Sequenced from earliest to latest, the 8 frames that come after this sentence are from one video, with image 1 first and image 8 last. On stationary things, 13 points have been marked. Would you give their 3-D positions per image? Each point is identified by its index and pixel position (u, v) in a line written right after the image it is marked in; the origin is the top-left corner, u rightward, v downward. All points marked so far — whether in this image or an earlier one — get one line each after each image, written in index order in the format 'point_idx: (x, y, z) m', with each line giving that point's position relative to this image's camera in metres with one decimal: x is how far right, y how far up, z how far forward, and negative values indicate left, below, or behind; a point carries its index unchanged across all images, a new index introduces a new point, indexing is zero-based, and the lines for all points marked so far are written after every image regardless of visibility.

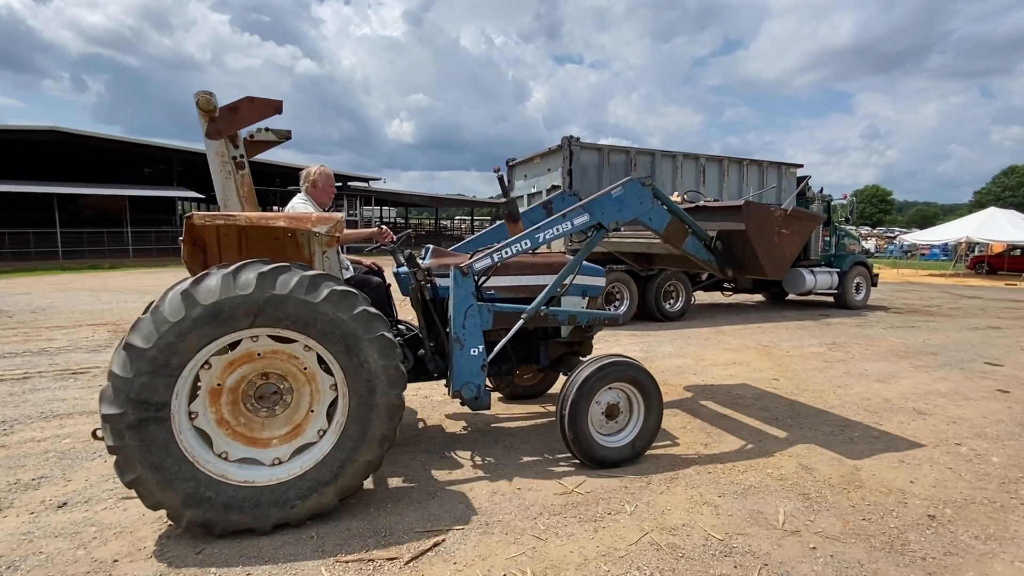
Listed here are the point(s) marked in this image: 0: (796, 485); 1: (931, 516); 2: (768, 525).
0: (+2.4, -1.7, +4.3) m
1: (+3.3, -1.8, +3.9) m
2: (+2.0, -1.8, +3.9) m
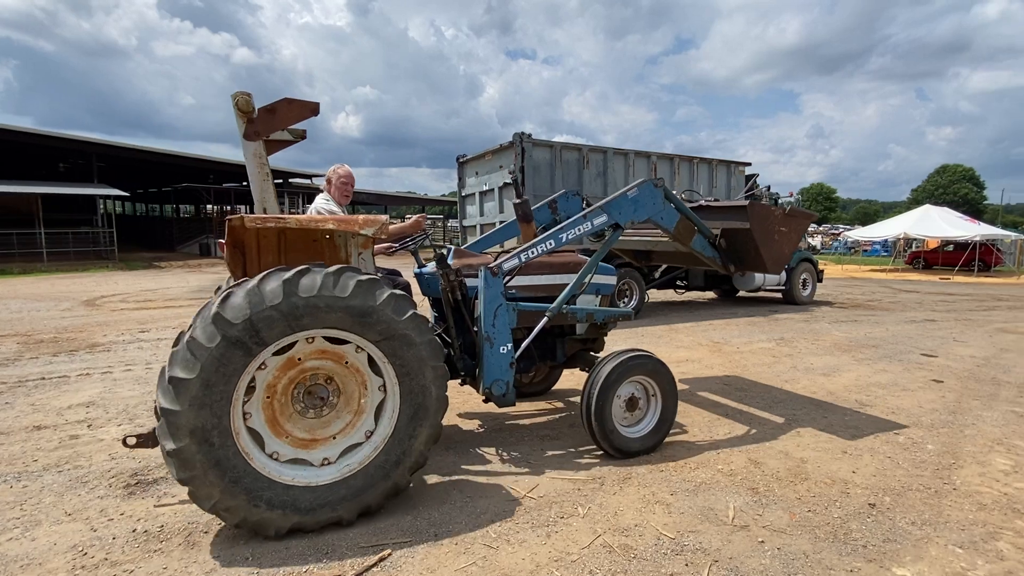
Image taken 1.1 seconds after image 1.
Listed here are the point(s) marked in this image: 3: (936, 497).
0: (+2.0, -1.7, +4.4) m
1: (+2.9, -1.7, +4.0) m
2: (+1.6, -1.8, +3.9) m
3: (+3.5, -1.7, +4.1) m
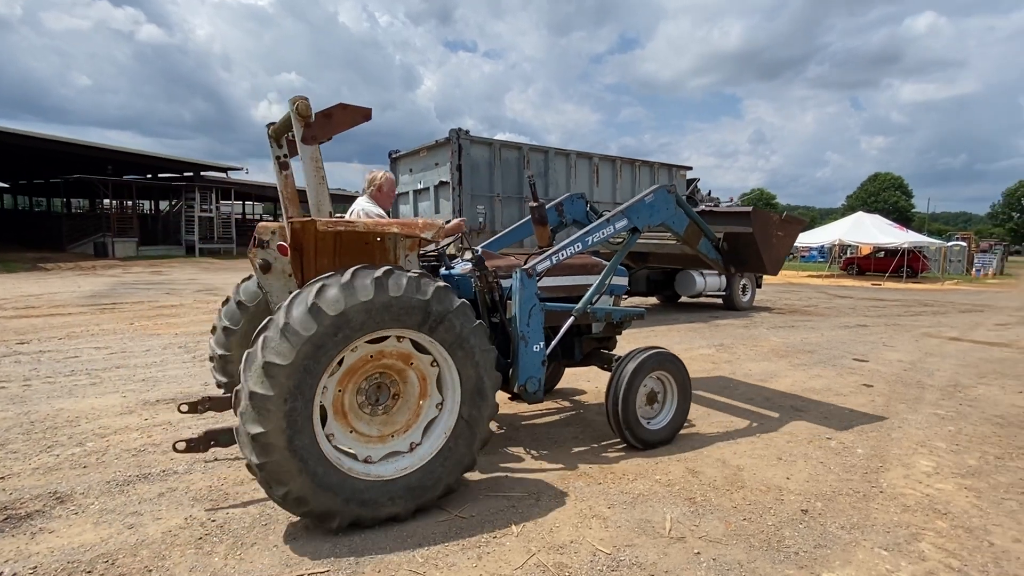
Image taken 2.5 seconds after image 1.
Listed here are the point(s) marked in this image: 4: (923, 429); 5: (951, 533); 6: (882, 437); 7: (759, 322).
0: (+1.5, -1.8, +4.4) m
1: (+2.4, -1.8, +4.1) m
2: (+1.1, -1.9, +3.8) m
3: (+2.9, -1.8, +4.1) m
4: (+4.1, -1.5, +5.1) m
5: (+3.3, -1.8, +3.8) m
6: (+3.7, -1.5, +5.0) m
7: (+5.1, -0.7, +10.2) m
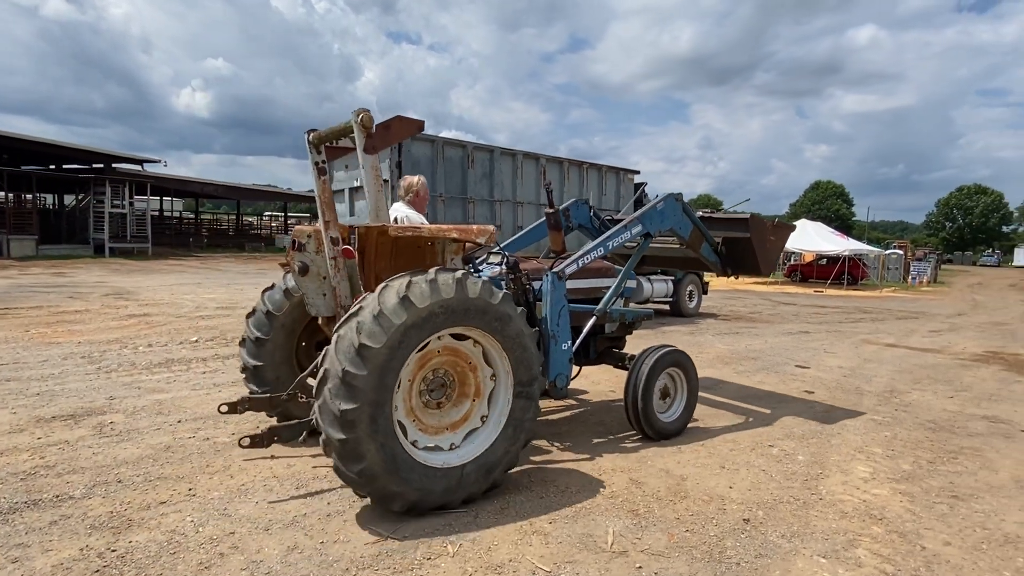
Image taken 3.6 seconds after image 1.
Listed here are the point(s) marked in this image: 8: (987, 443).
0: (+1.0, -1.8, +4.3) m
1: (+1.9, -1.9, +4.0) m
2: (+0.6, -1.9, +3.7) m
3: (+2.4, -1.8, +4.2) m
4: (+3.6, -1.5, +5.1) m
5: (+2.8, -1.9, +3.8) m
6: (+3.1, -1.6, +5.1) m
7: (+4.1, -0.8, +10.4) m
8: (+4.6, -1.6, +4.9) m
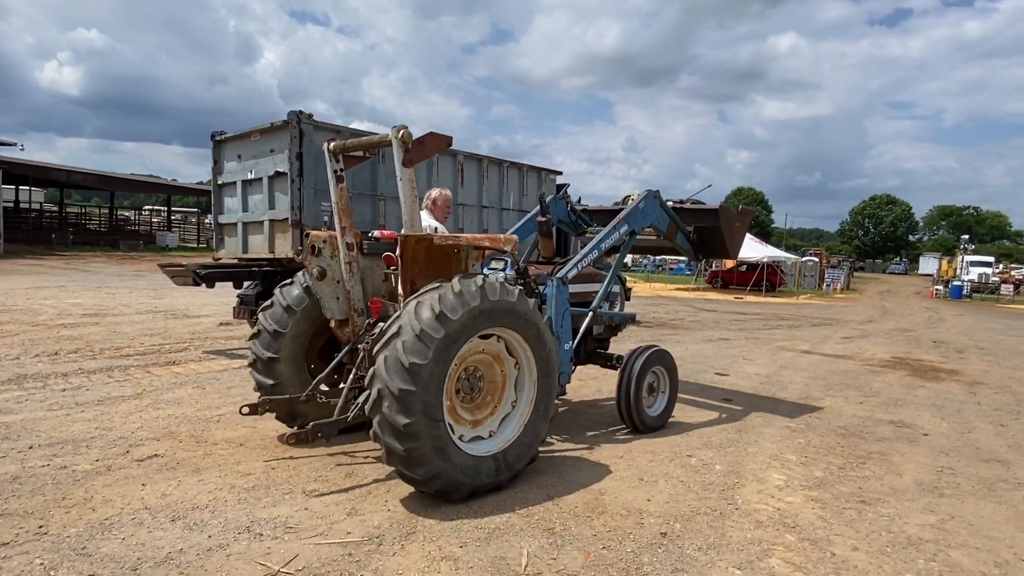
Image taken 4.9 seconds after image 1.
0: (+0.2, -1.9, +4.0) m
1: (+1.2, -1.9, +3.9) m
2: (-0.1, -2.0, +3.4) m
3: (+1.7, -1.9, +4.1) m
4: (+2.8, -1.6, +5.2) m
5: (+2.1, -2.0, +3.8) m
6: (+2.3, -1.6, +5.0) m
7: (+2.8, -0.8, +10.4) m
8: (+3.8, -1.6, +5.0) m
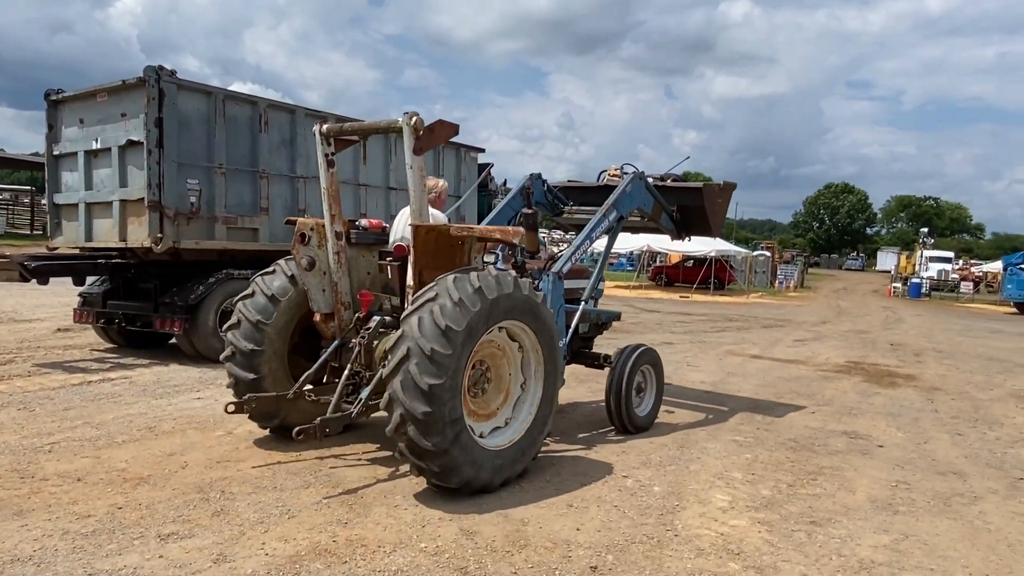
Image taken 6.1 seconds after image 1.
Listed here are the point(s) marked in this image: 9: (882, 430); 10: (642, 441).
0: (-0.4, -1.9, +3.4) m
1: (+0.5, -1.9, +3.4) m
2: (-0.7, -2.0, +2.8) m
3: (+1.0, -1.9, +3.6) m
4: (+2.0, -1.6, +4.7) m
5: (+1.5, -2.0, +3.3) m
6: (+1.6, -1.6, +4.6) m
7: (+1.7, -0.7, +9.9) m
8: (+3.1, -1.6, +4.7) m
9: (+3.9, -1.6, +5.3) m
10: (+1.5, -1.5, +5.2) m
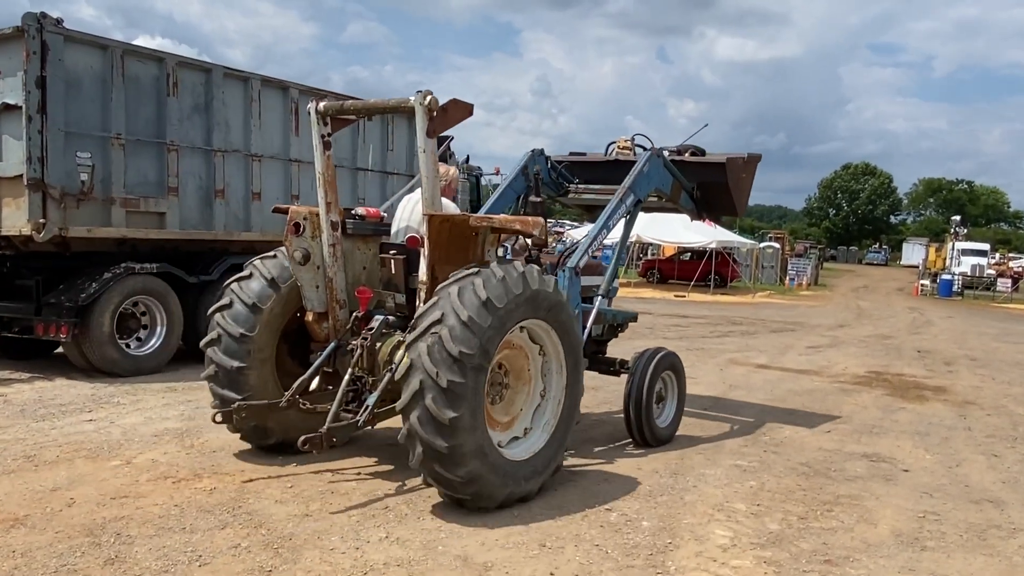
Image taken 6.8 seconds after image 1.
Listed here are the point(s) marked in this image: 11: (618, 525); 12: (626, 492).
0: (-0.7, -1.8, +2.8) m
1: (+0.3, -1.9, +2.8) m
2: (-0.9, -2.0, +2.2) m
3: (+0.8, -1.9, +3.0) m
4: (+1.8, -1.5, +4.1) m
5: (+1.3, -2.0, +2.7) m
6: (+1.3, -1.6, +4.0) m
7: (+1.4, -0.5, +9.3) m
8: (+2.8, -1.6, +4.1) m
9: (+3.7, -1.5, +4.8) m
10: (+1.2, -1.5, +4.6) m
11: (+0.8, -1.7, +3.7) m
12: (+1.0, -1.5, +4.1) m
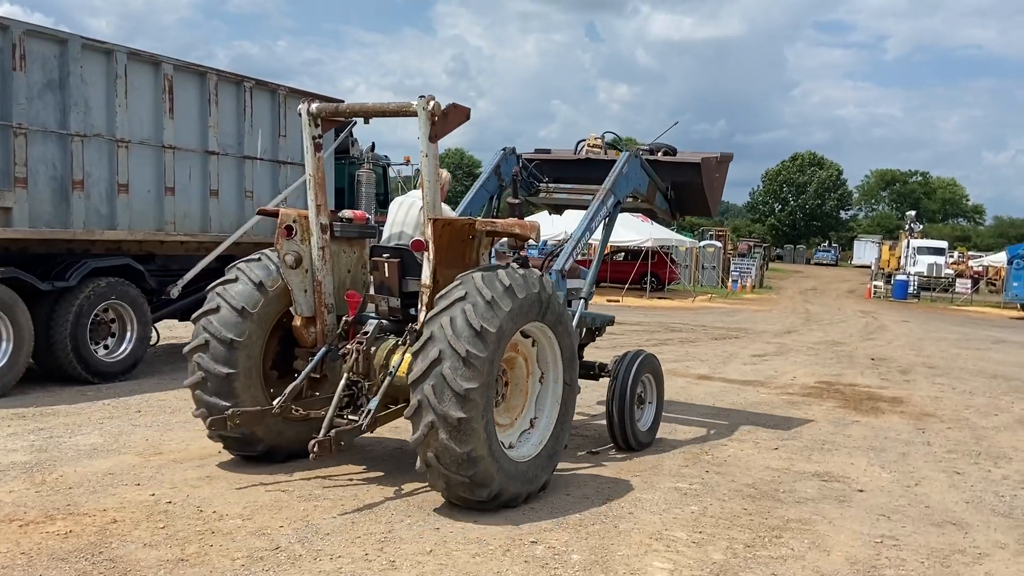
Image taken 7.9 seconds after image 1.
0: (-1.2, -1.9, +2.4) m
1: (-0.2, -1.9, +2.3) m
2: (-1.4, -2.0, +1.7) m
3: (+0.3, -1.9, +2.6) m
4: (+1.2, -1.6, +3.8) m
5: (+0.7, -2.0, +2.3) m
6: (+0.8, -1.6, +3.6) m
7: (+0.7, -0.7, +9.0) m
8: (+2.3, -1.6, +3.7) m
9: (+3.1, -1.6, +4.4) m
10: (+0.6, -1.5, +4.3) m
11: (+0.3, -1.7, +3.3) m
12: (+0.5, -1.6, +3.7) m
